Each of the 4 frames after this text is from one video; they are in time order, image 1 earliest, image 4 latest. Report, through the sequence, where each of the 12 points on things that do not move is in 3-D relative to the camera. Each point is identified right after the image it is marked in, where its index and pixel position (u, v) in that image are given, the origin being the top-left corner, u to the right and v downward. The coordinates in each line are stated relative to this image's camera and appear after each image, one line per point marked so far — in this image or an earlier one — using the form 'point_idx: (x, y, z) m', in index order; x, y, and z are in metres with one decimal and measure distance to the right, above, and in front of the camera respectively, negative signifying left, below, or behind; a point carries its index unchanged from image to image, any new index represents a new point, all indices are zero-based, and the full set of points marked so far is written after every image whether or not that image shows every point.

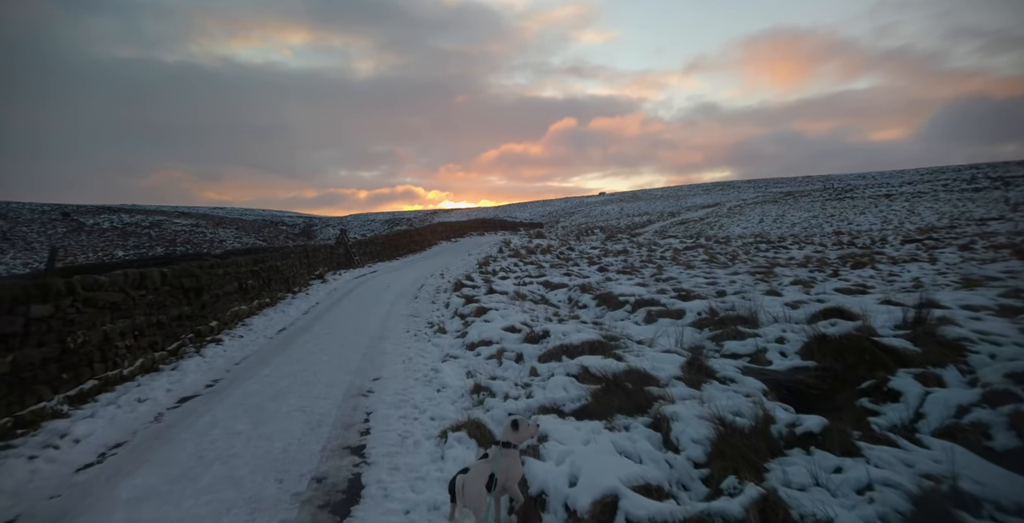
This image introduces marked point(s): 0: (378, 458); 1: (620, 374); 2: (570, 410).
0: (-1.2, -1.7, +4.0) m
1: (+1.3, -1.4, +5.7) m
2: (+0.6, -1.6, +5.0) m
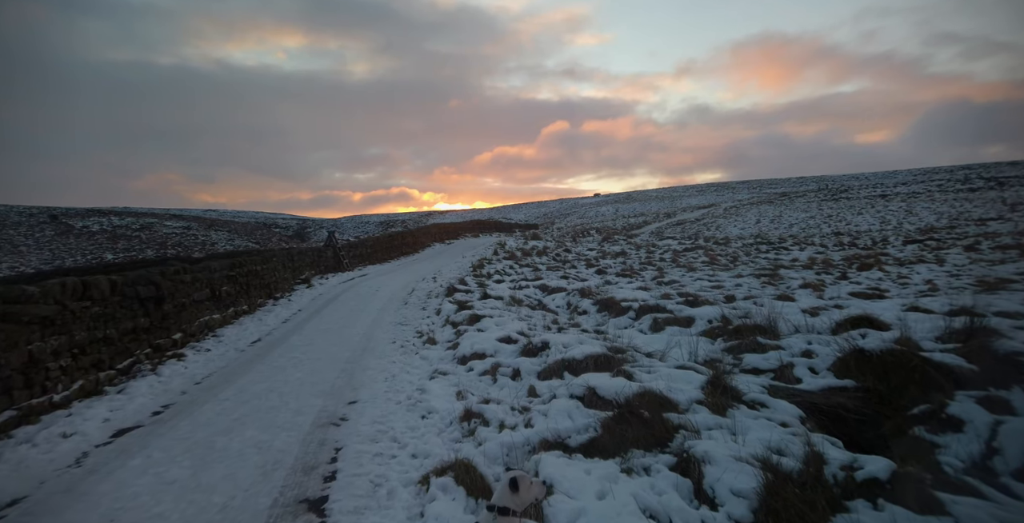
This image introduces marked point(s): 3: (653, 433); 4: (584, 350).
0: (-1.2, -1.8, +3.3) m
1: (+1.3, -1.4, +4.9) m
2: (+0.6, -1.7, +4.3) m
3: (+1.3, -1.5, +4.2) m
4: (+1.1, -1.3, +7.0) m
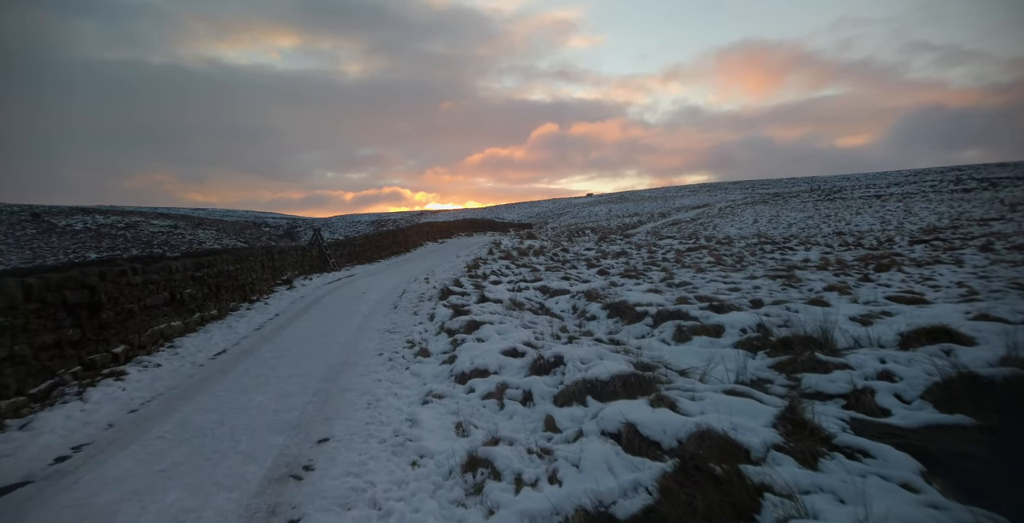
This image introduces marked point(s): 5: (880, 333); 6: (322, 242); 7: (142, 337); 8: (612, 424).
0: (-1.0, -1.8, +2.0) m
1: (+1.4, -1.4, +3.7) m
2: (+0.7, -1.7, +3.1) m
3: (+1.4, -1.5, +3.0) m
4: (+1.2, -1.3, +5.8) m
5: (+5.0, -1.0, +6.4) m
6: (-8.0, +0.8, +19.6) m
7: (-5.9, -1.2, +7.5) m
8: (+0.9, -1.5, +4.3) m
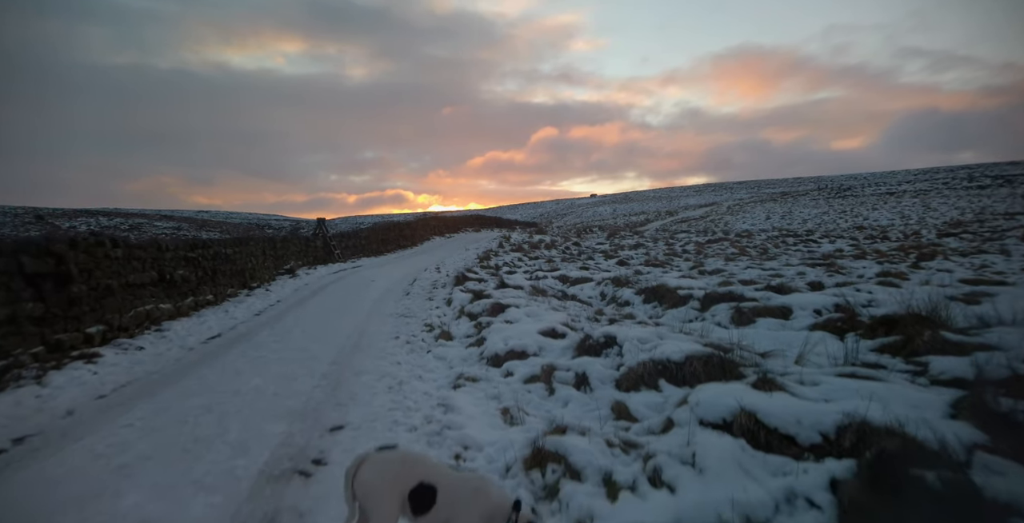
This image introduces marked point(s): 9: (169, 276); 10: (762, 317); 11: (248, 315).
0: (-0.5, -1.3, +1.0) m
1: (+1.9, -1.0, +2.7) m
2: (+1.2, -1.2, +2.0) m
3: (+1.9, -1.1, +2.0) m
4: (+1.7, -0.9, +4.8) m
5: (+5.5, -0.5, +5.3) m
6: (-7.4, +1.2, +18.7) m
7: (-5.4, -0.8, +6.5) m
8: (+1.4, -1.0, +3.3) m
9: (-6.0, -0.2, +8.2) m
10: (+3.7, -0.8, +6.9) m
11: (-4.9, -1.0, +8.8) m
